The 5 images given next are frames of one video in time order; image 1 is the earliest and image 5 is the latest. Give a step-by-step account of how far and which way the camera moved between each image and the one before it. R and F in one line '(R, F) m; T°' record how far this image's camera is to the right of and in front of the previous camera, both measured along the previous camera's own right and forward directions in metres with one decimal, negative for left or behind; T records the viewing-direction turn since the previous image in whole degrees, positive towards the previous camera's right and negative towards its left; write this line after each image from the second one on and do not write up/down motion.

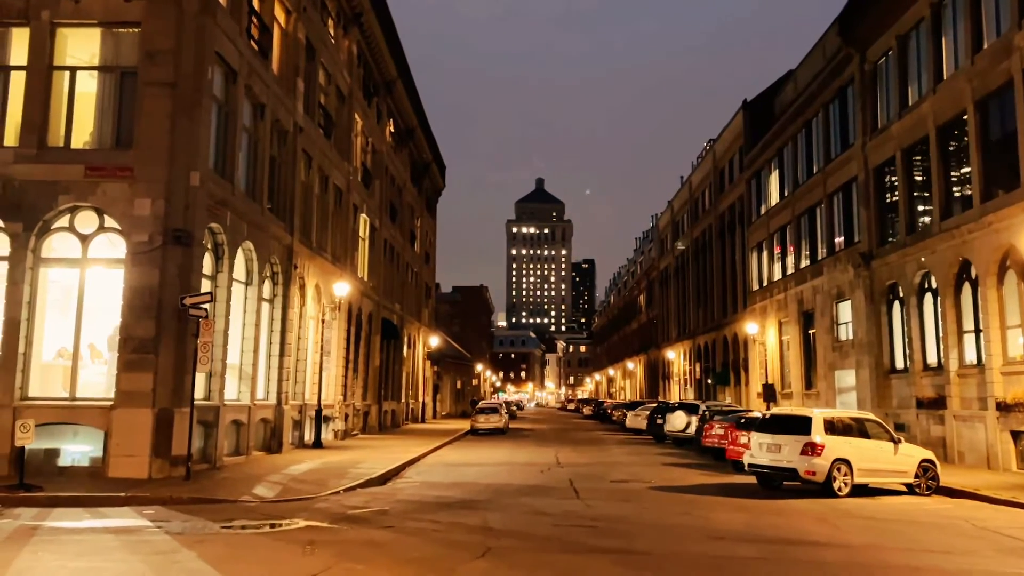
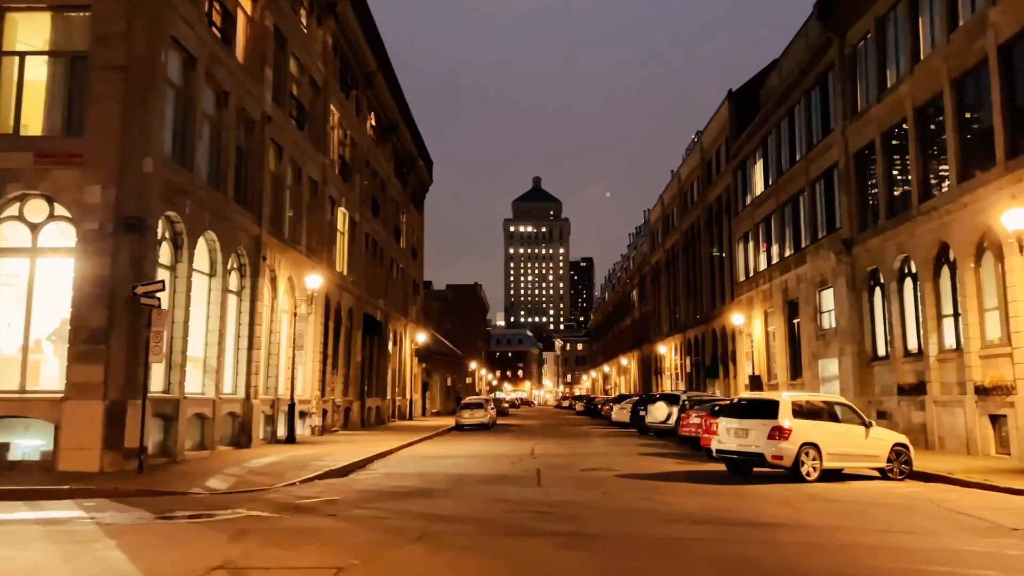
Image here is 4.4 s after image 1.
(+0.8, +0.4) m; 0°
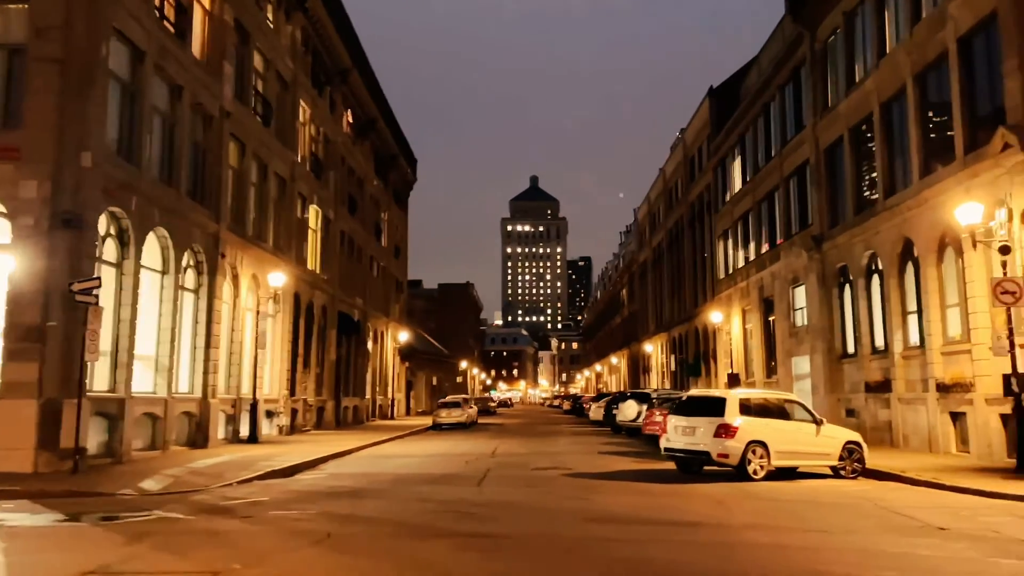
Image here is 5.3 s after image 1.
(+1.1, +0.3) m; 0°
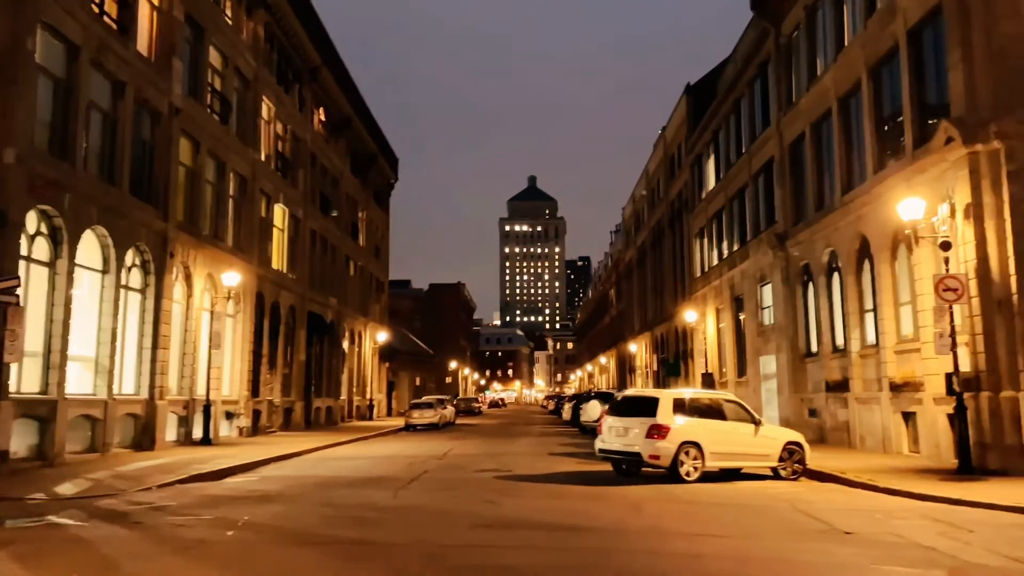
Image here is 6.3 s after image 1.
(+1.3, +0.4) m; 0°
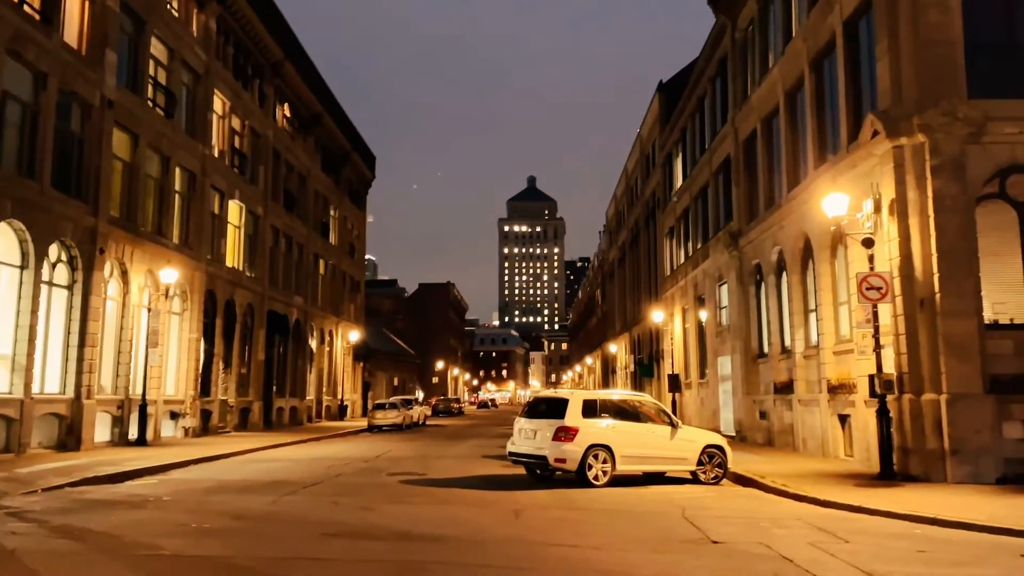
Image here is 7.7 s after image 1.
(+1.8, +0.6) m; 0°
